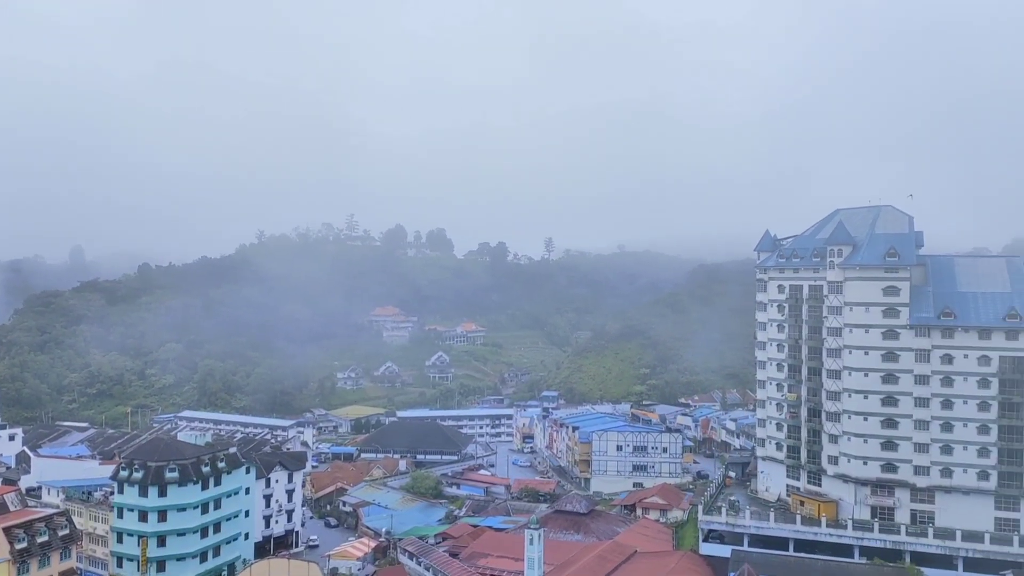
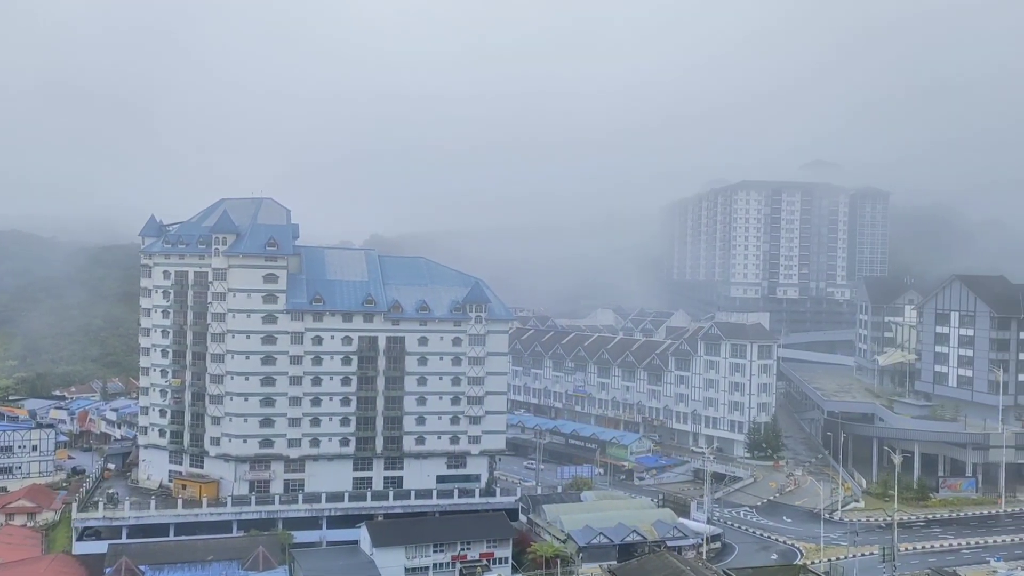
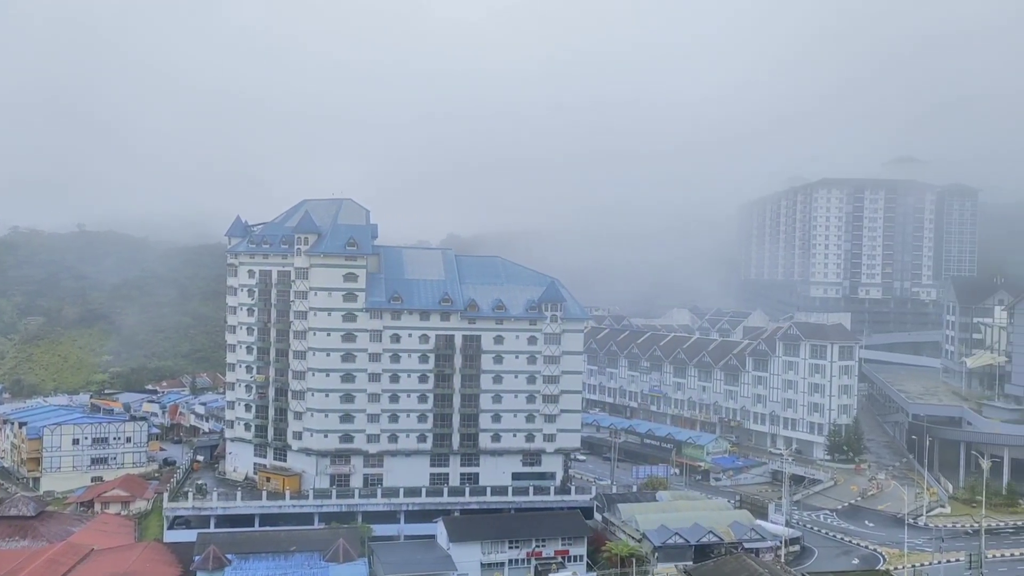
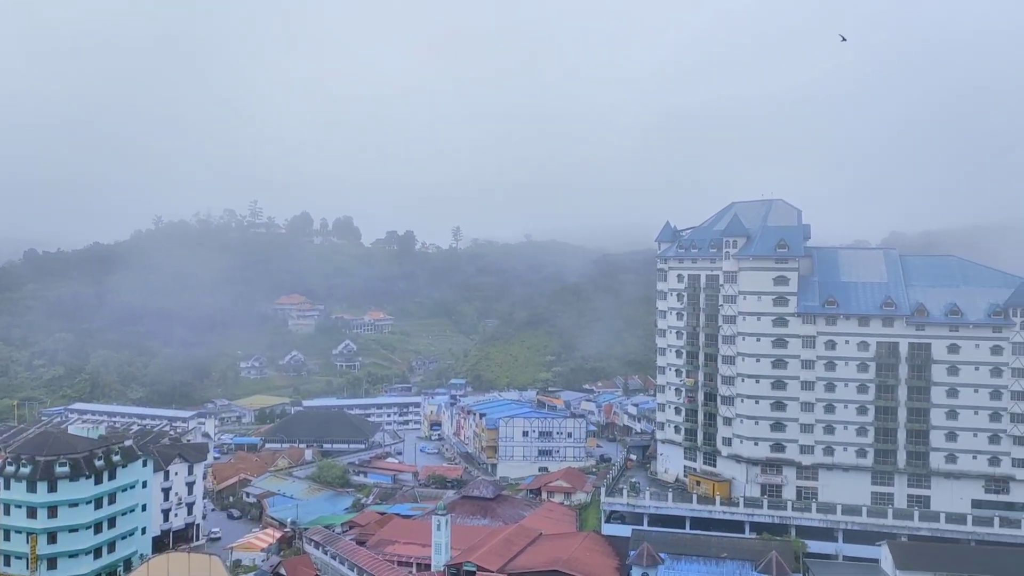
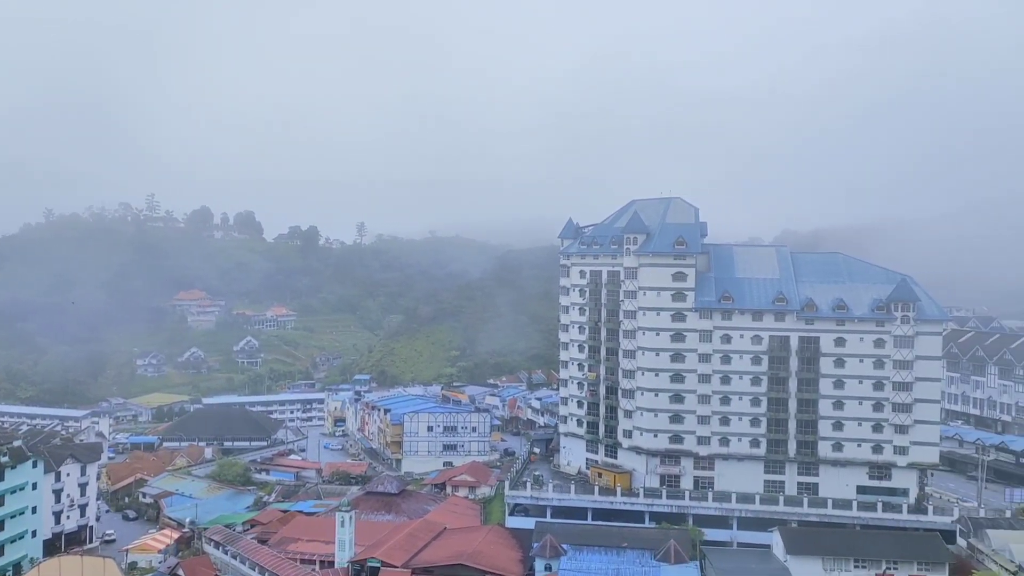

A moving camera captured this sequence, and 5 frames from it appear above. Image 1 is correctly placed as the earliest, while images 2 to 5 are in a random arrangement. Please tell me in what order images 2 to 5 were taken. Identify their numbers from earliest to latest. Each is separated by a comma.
4, 5, 3, 2
